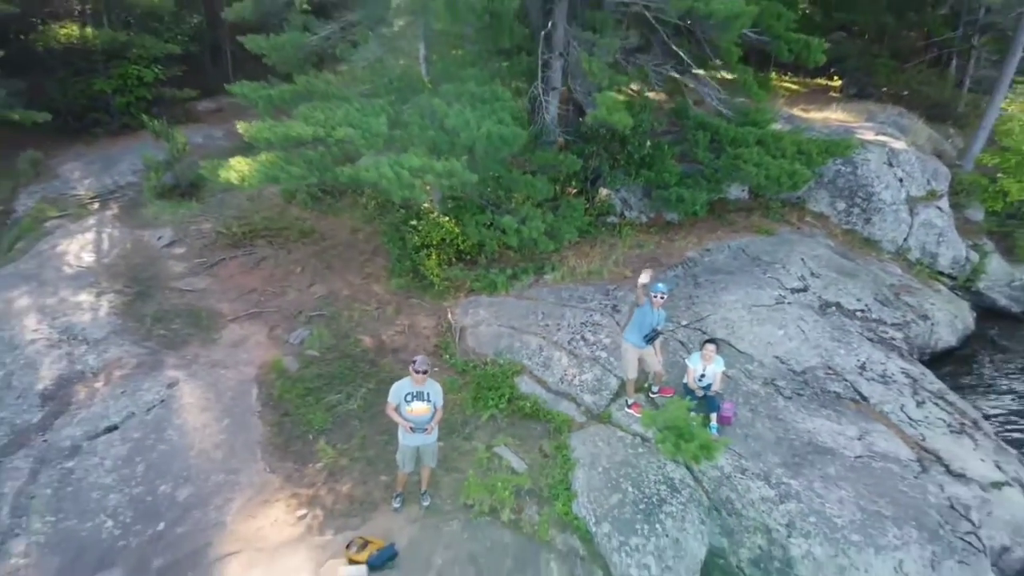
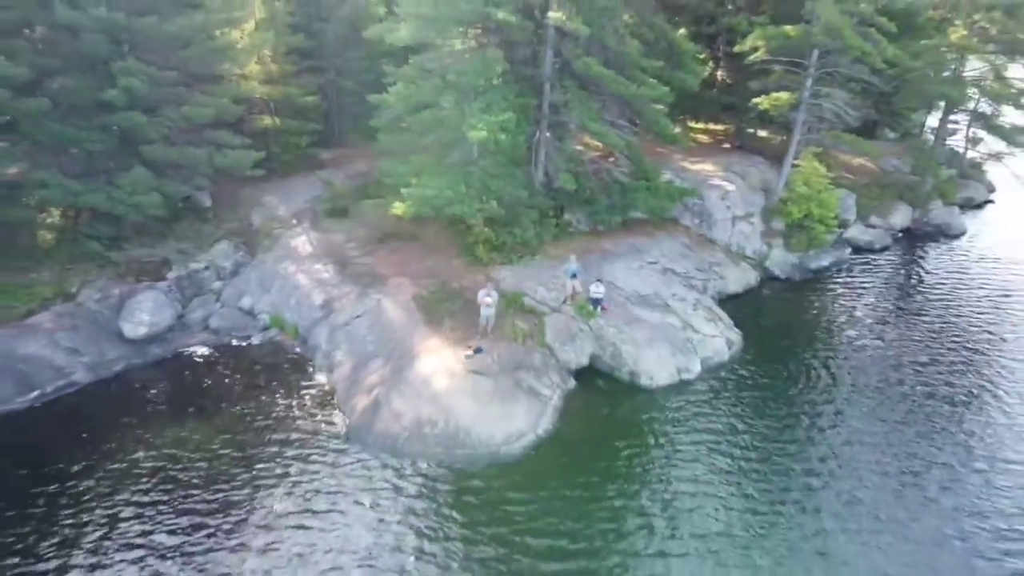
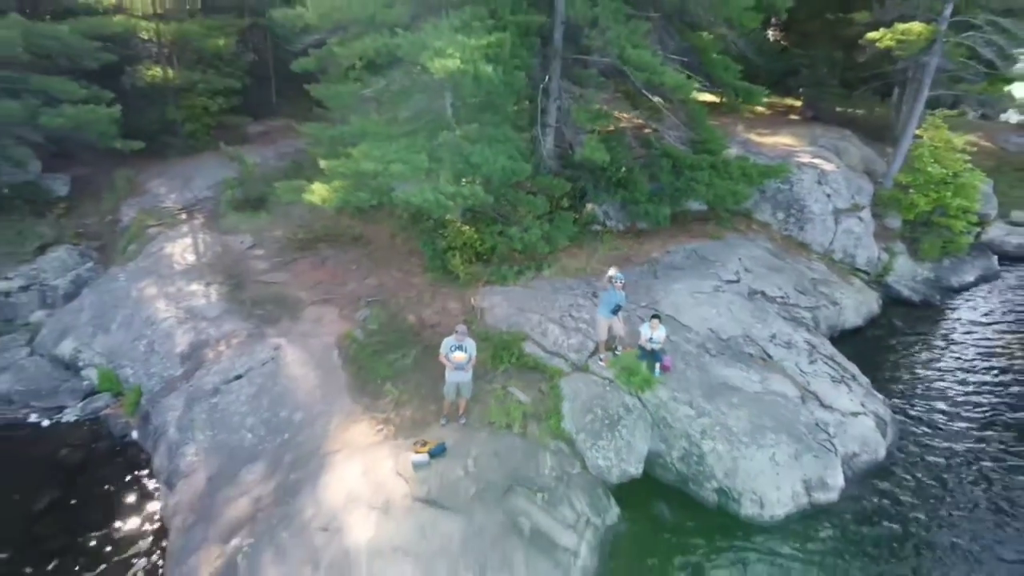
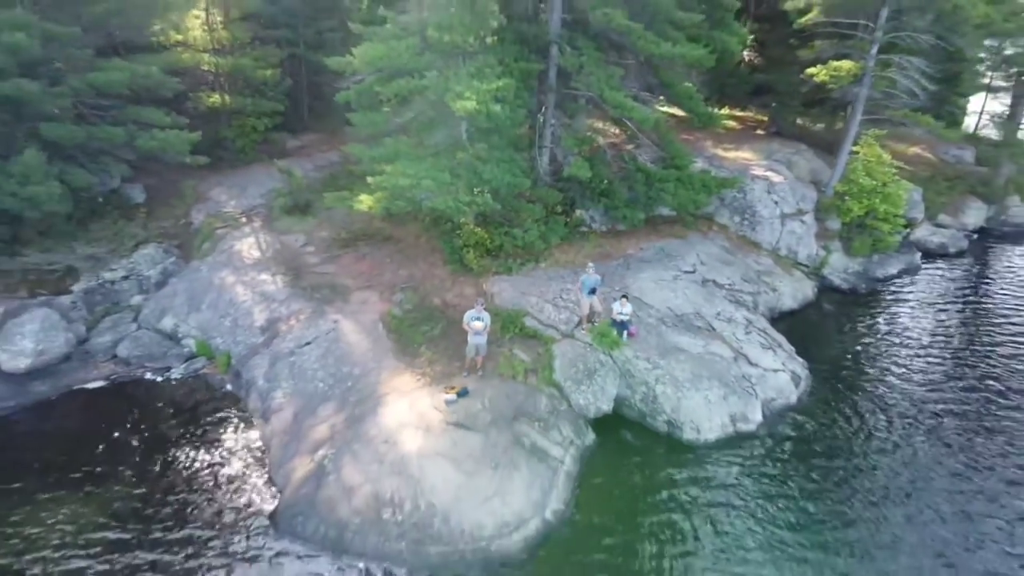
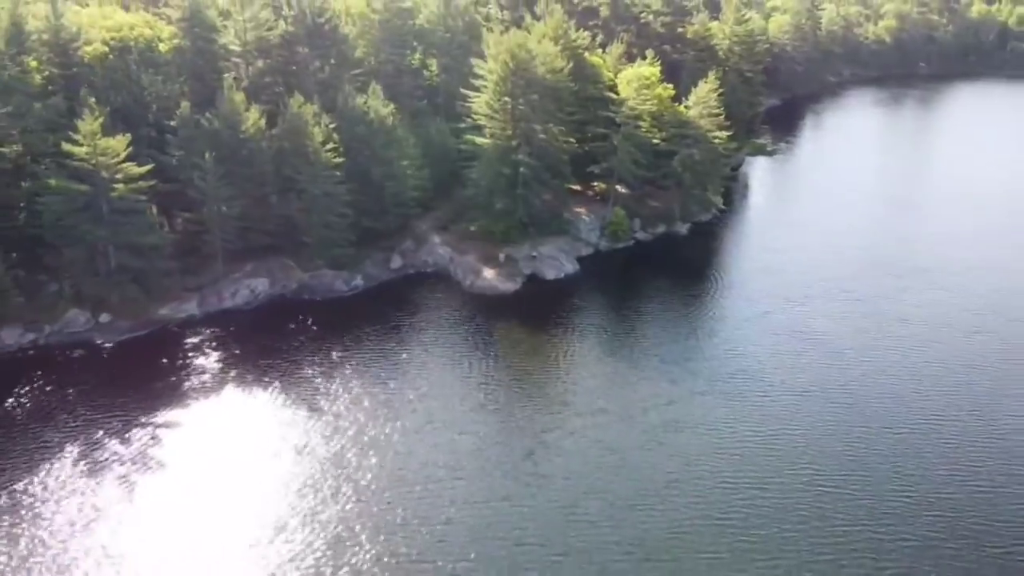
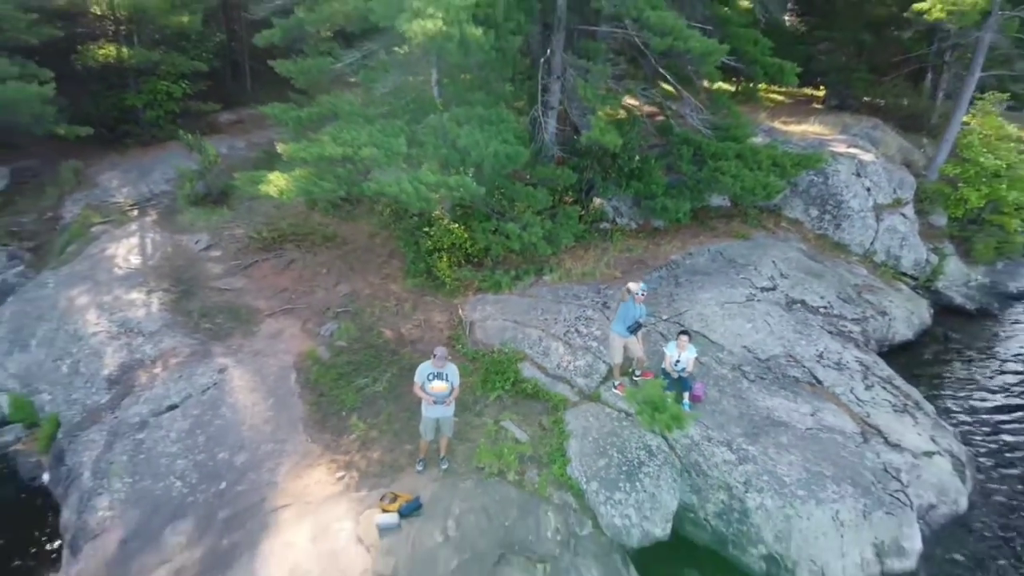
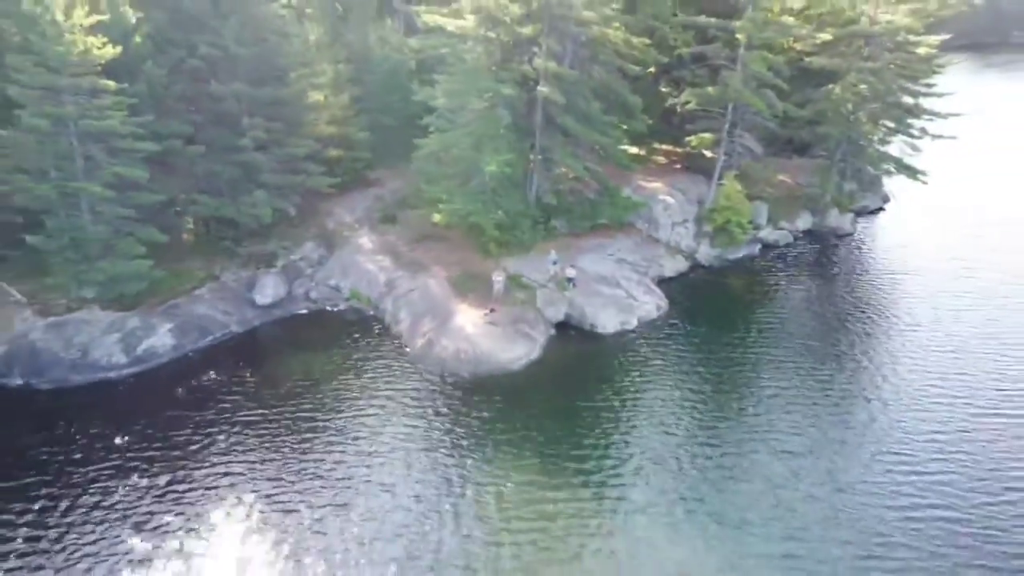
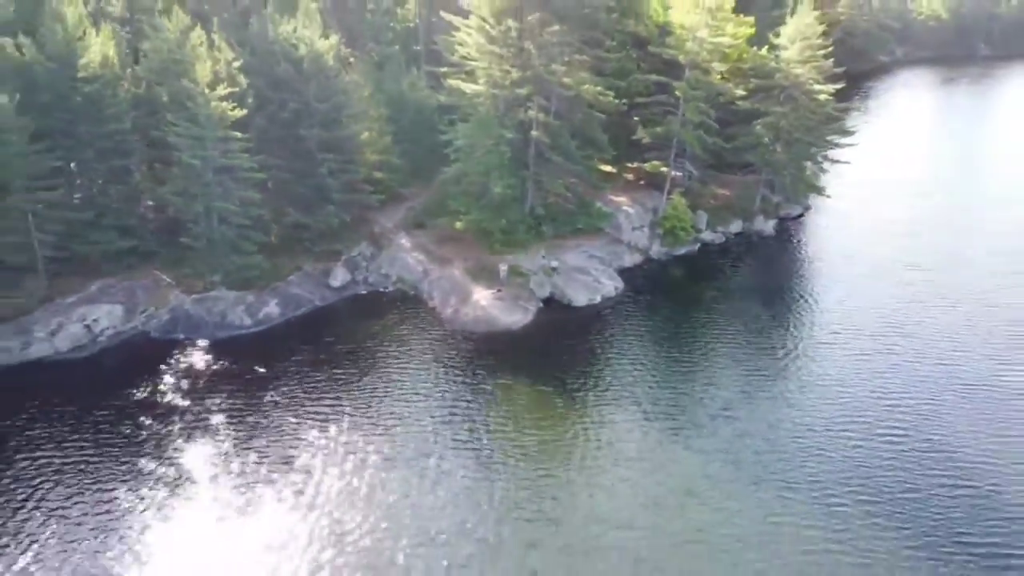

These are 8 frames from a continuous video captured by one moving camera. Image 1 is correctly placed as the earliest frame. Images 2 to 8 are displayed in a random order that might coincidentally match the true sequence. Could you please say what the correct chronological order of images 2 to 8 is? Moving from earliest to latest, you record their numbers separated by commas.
6, 3, 4, 2, 7, 8, 5
